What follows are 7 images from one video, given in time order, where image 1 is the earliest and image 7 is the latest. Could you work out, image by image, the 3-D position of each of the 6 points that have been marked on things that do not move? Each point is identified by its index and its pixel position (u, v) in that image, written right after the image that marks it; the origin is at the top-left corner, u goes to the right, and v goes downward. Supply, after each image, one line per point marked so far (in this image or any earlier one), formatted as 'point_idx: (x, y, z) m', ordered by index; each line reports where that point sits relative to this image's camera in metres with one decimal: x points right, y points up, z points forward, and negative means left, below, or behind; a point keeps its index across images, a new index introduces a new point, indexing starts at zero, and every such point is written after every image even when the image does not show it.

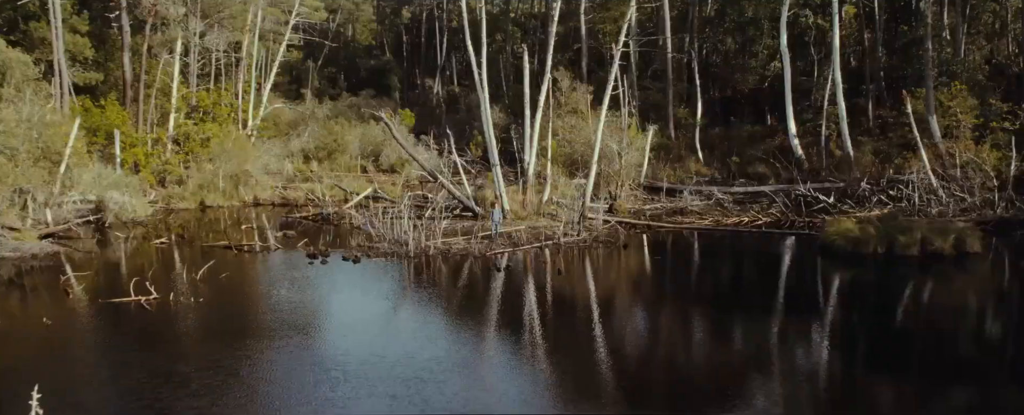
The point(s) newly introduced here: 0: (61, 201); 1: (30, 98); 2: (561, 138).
0: (-8.4, +0.1, +15.1) m
1: (-9.0, +2.1, +15.1) m
2: (+1.1, +1.6, +18.7) m
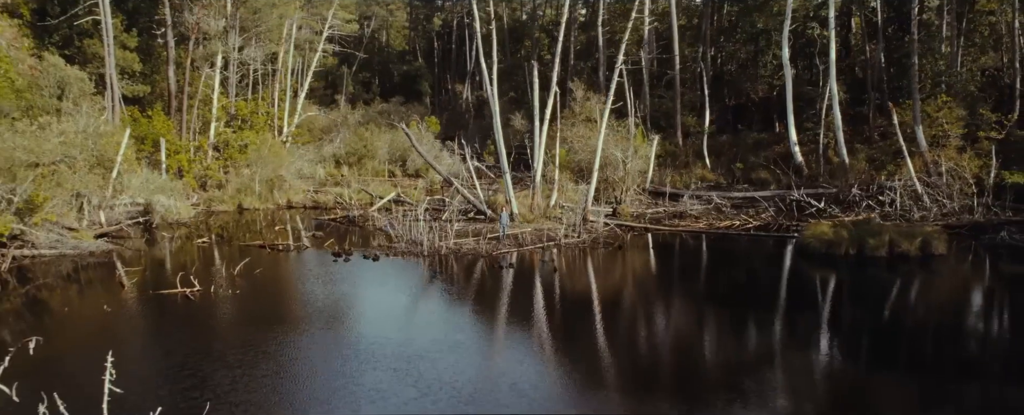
0: (-8.2, +0.1, +16.7) m
1: (-8.8, +2.0, +16.8) m
2: (+1.5, +1.5, +19.9) m
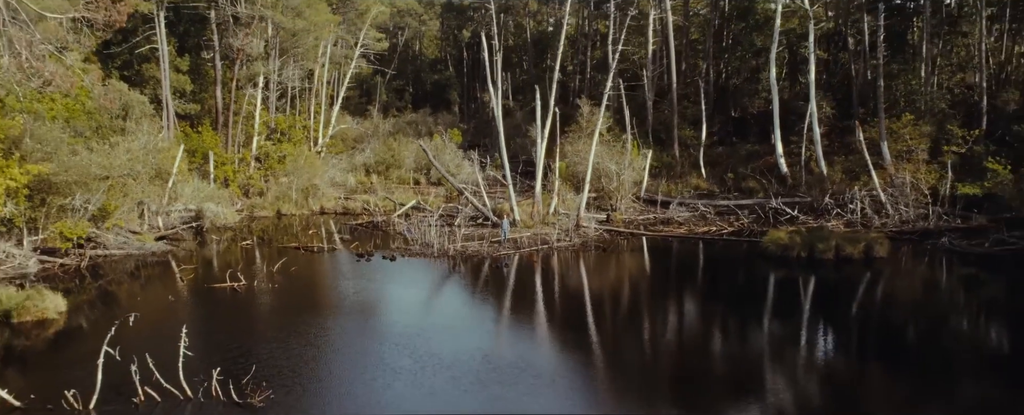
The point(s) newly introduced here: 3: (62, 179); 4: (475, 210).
0: (-8.1, -0.1, +19.2) m
1: (-8.7, +1.9, +19.3) m
2: (+1.7, +1.4, +22.0) m
3: (-8.1, +0.5, +14.5) m
4: (-0.9, -0.1, +19.9) m
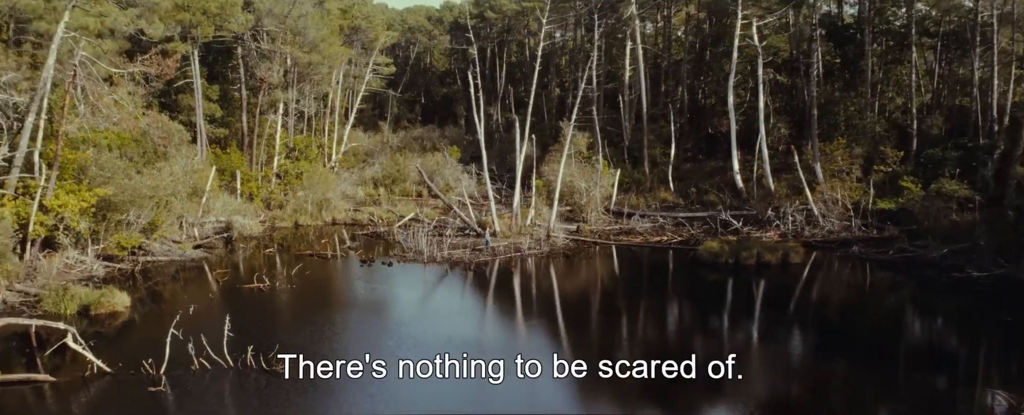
0: (-8.6, -0.4, +22.5) m
1: (-9.2, +1.5, +22.6) m
2: (+1.3, +1.0, +25.1) m
3: (-8.6, +0.2, +17.8) m
4: (-1.4, -0.4, +23.1) m
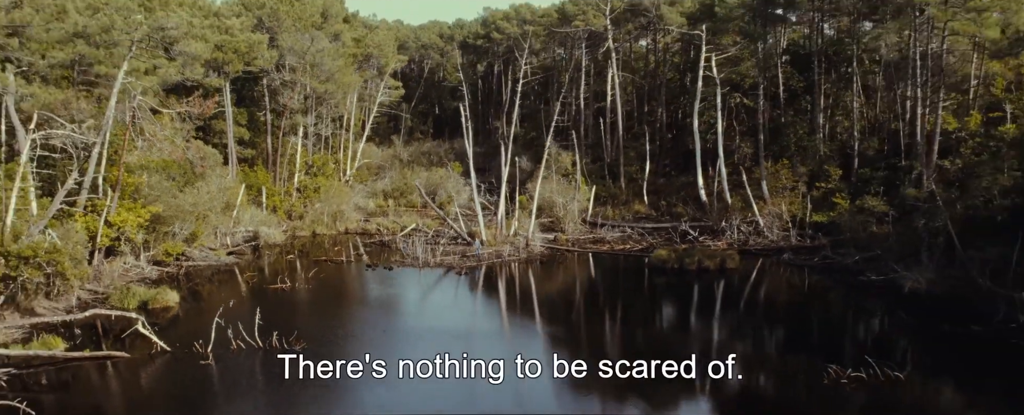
0: (-9.0, -0.8, +26.2) m
1: (-9.6, +1.1, +26.4) m
2: (+1.0, +0.6, +28.6) m
3: (-9.2, -0.2, +21.5) m
4: (-1.8, -0.8, +26.6) m
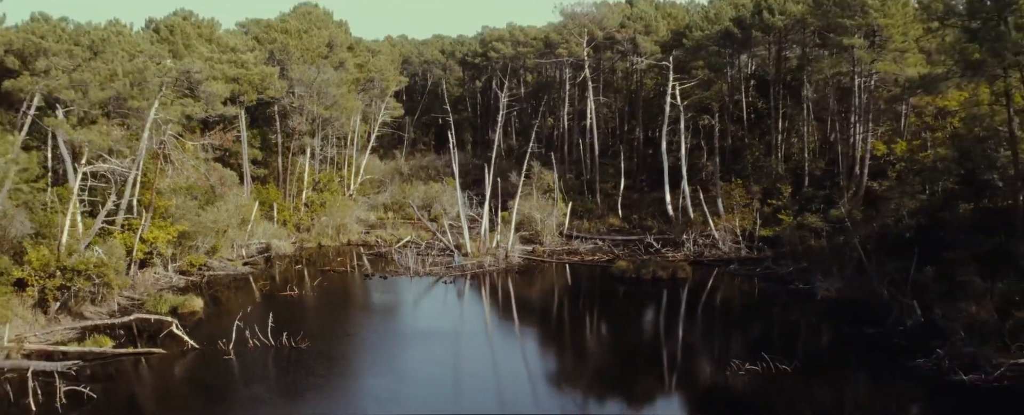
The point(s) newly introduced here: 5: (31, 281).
0: (-9.6, -1.4, +29.5) m
1: (-10.2, +0.6, +29.7) m
2: (+0.4, +0.1, +31.7) m
3: (-9.8, -0.7, +24.8) m
4: (-2.4, -1.3, +29.8) m
5: (-11.5, -1.8, +19.3) m
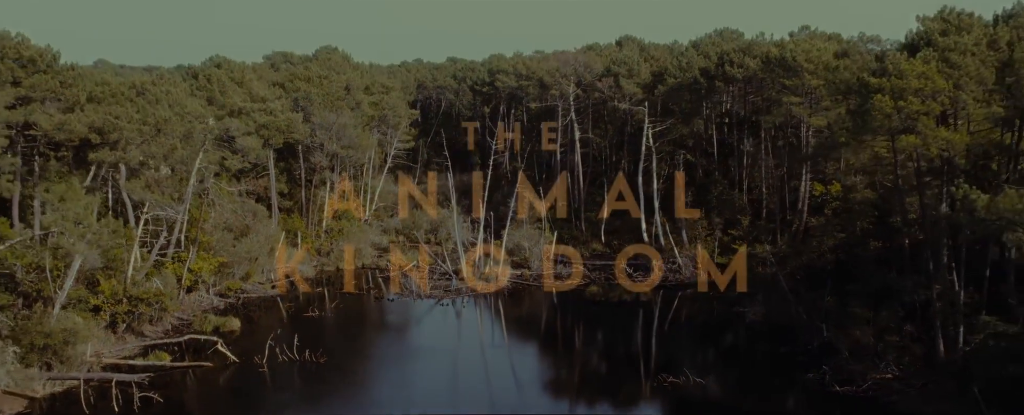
0: (-9.9, -2.6, +34.1) m
1: (-10.5, -0.6, +34.3) m
2: (+0.1, -1.2, +36.0) m
3: (-10.3, -1.9, +29.4) m
4: (-2.7, -2.6, +34.2) m
5: (-12.1, -2.9, +23.9) m
